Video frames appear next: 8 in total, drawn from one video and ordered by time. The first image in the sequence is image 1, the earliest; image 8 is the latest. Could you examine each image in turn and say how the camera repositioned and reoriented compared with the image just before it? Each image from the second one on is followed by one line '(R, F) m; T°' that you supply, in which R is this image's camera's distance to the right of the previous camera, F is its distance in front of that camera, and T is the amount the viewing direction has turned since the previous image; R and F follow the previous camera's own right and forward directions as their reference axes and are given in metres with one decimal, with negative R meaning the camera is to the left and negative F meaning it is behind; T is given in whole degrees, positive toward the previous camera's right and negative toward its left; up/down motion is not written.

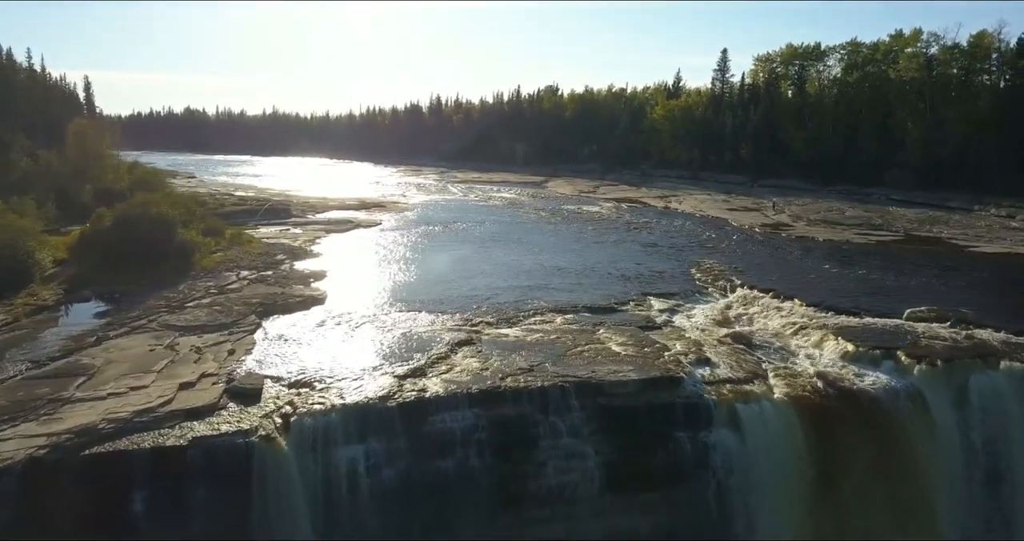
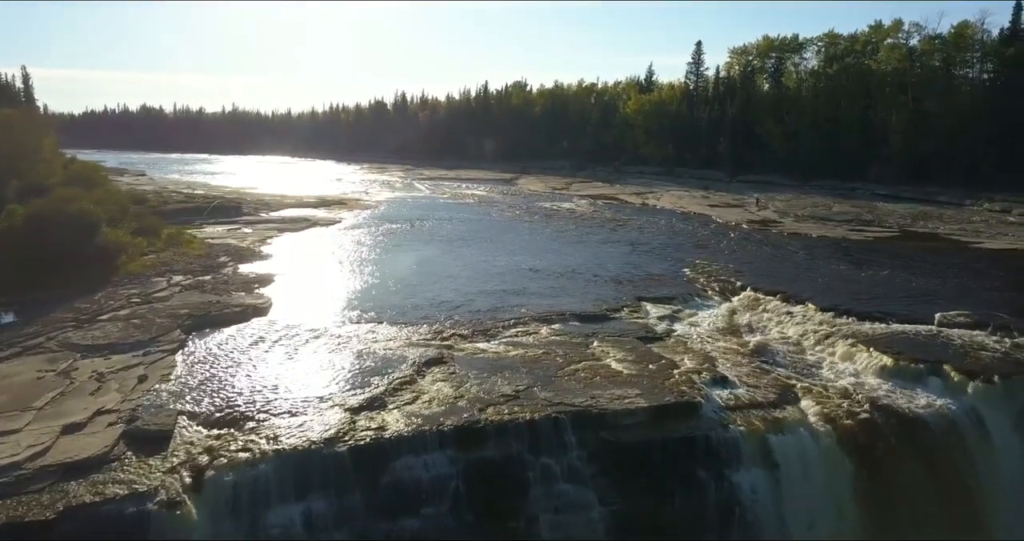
(-0.2, +2.9) m; +2°
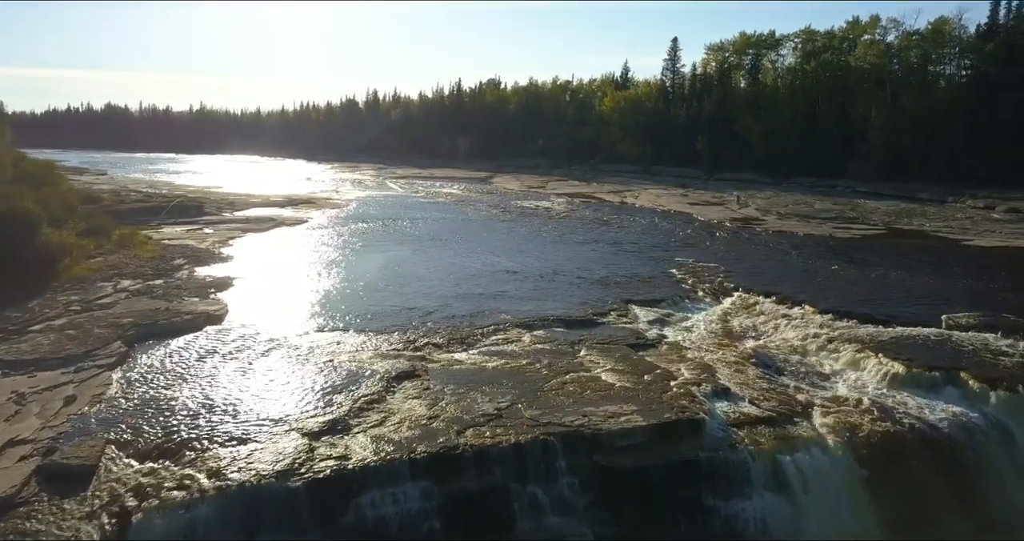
(-0.1, +1.4) m; +2°
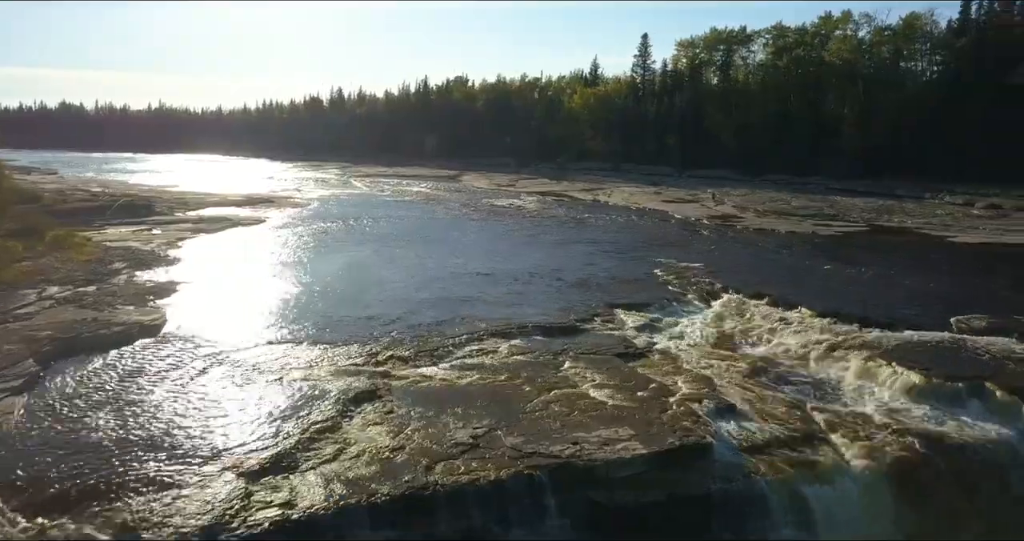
(-0.1, +1.6) m; +2°
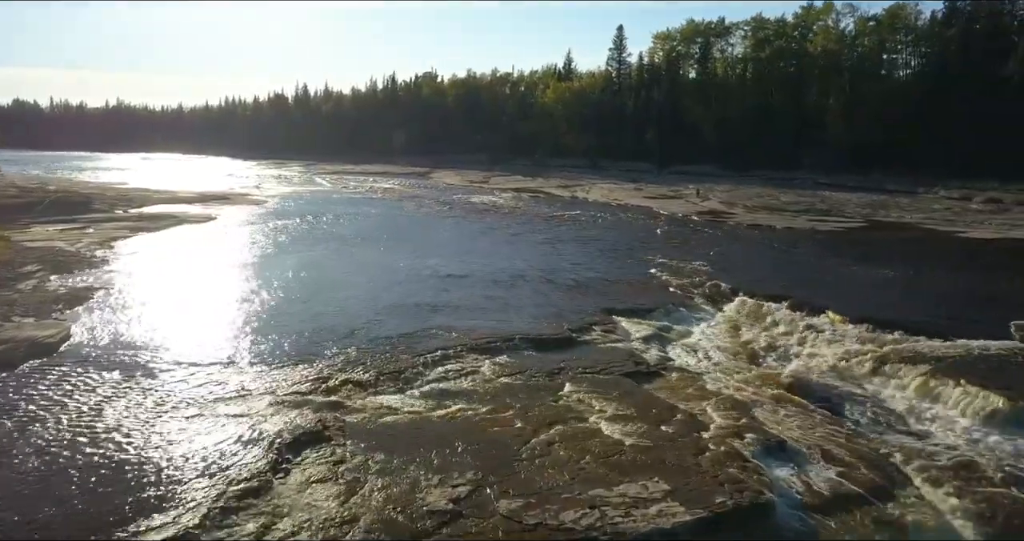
(-0.2, +2.6) m; +2°
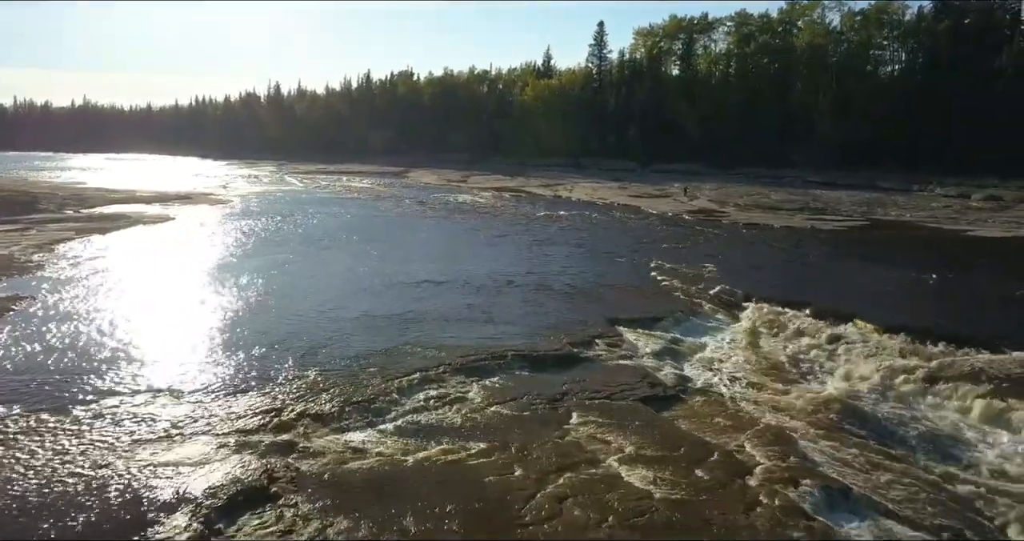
(-0.2, +1.9) m; +2°
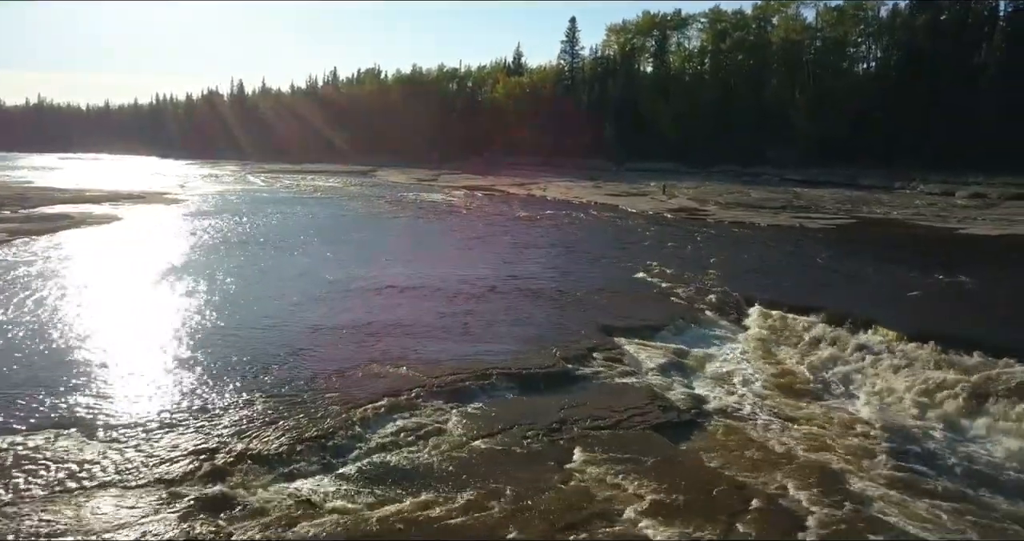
(-0.2, +1.6) m; +2°
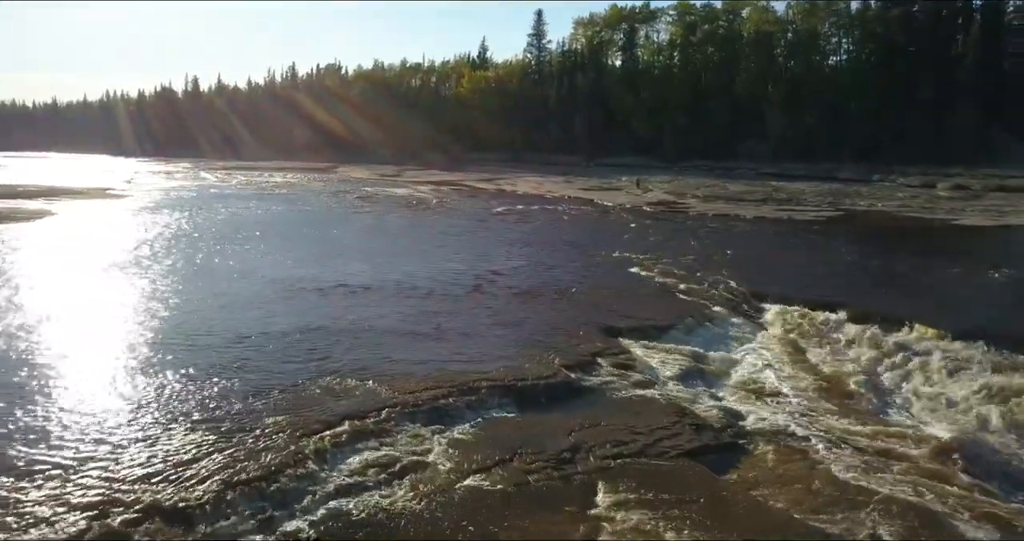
(-0.3, +1.7) m; +3°
